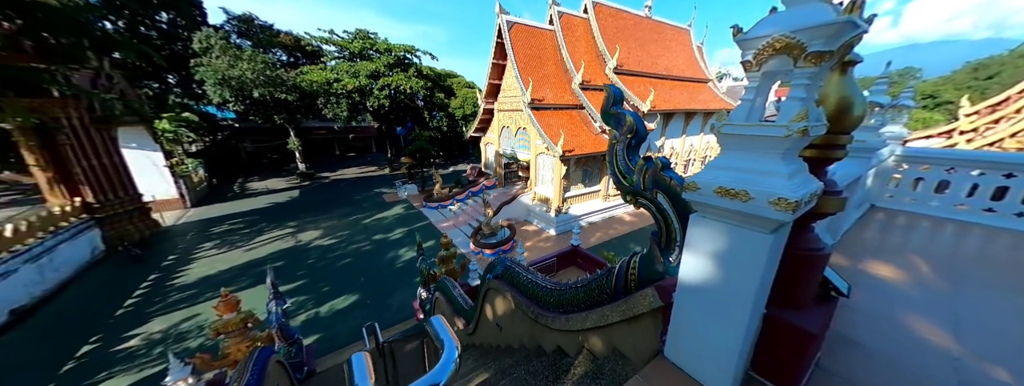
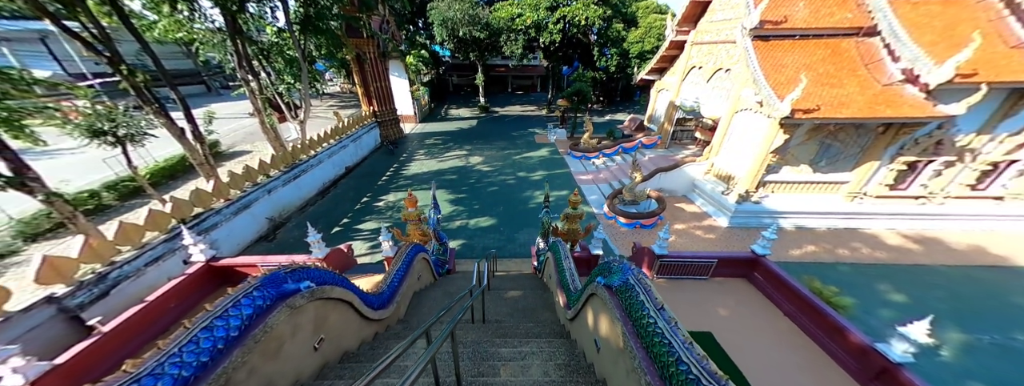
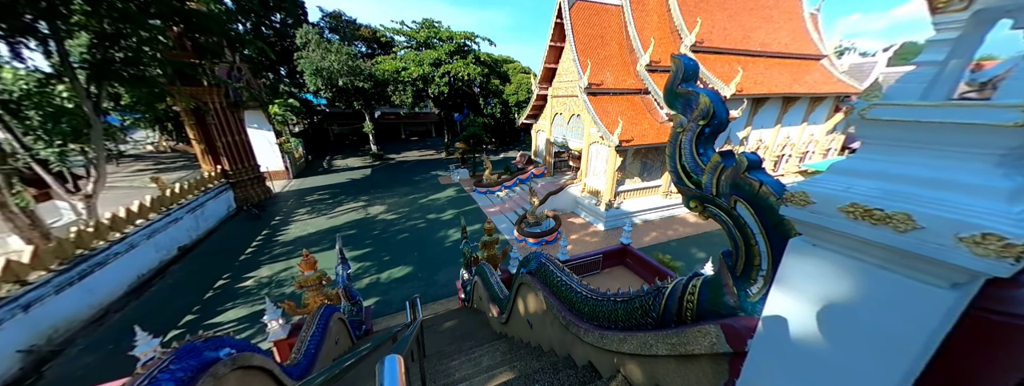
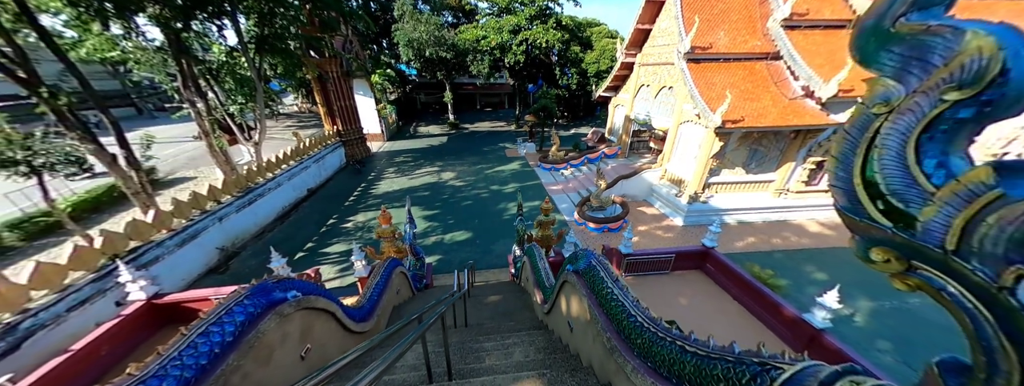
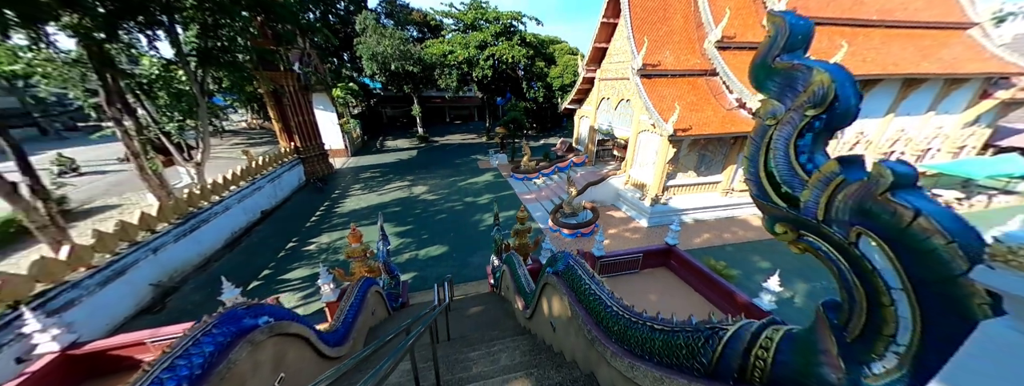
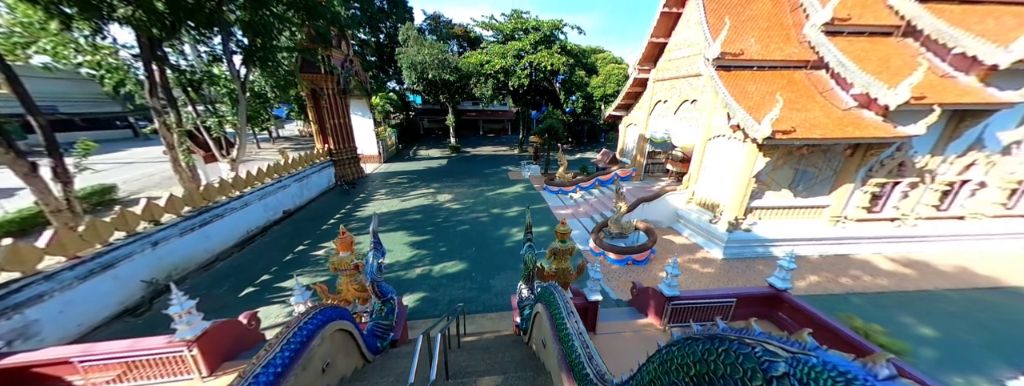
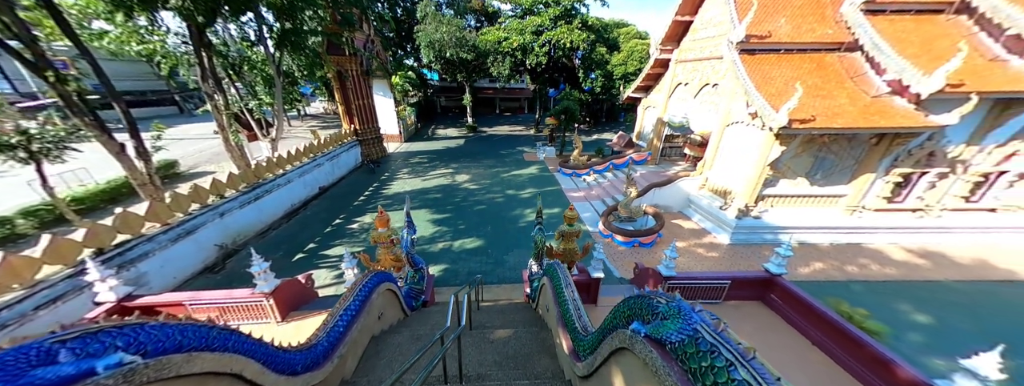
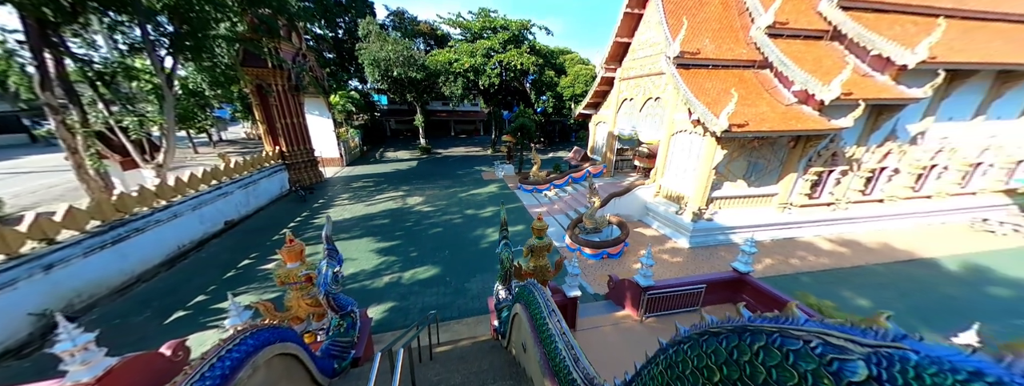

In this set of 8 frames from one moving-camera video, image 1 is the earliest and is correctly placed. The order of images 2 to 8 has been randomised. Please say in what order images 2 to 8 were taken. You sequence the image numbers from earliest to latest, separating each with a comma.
3, 5, 4, 2, 7, 6, 8
